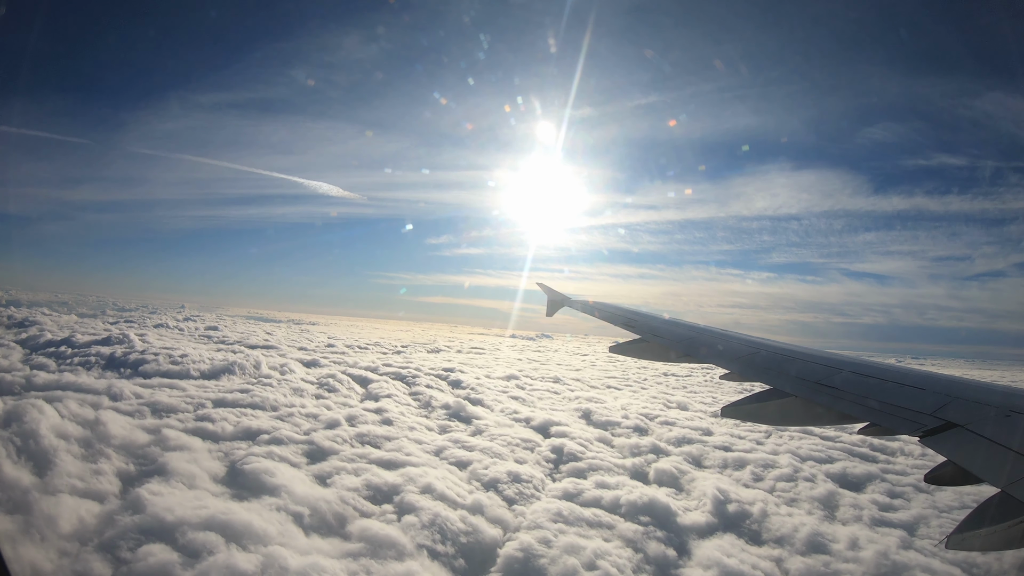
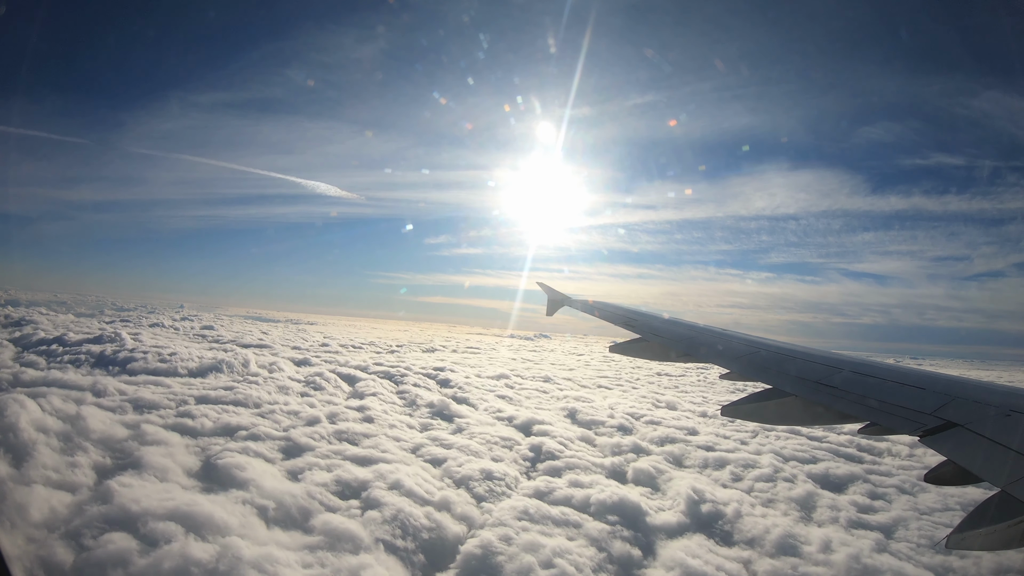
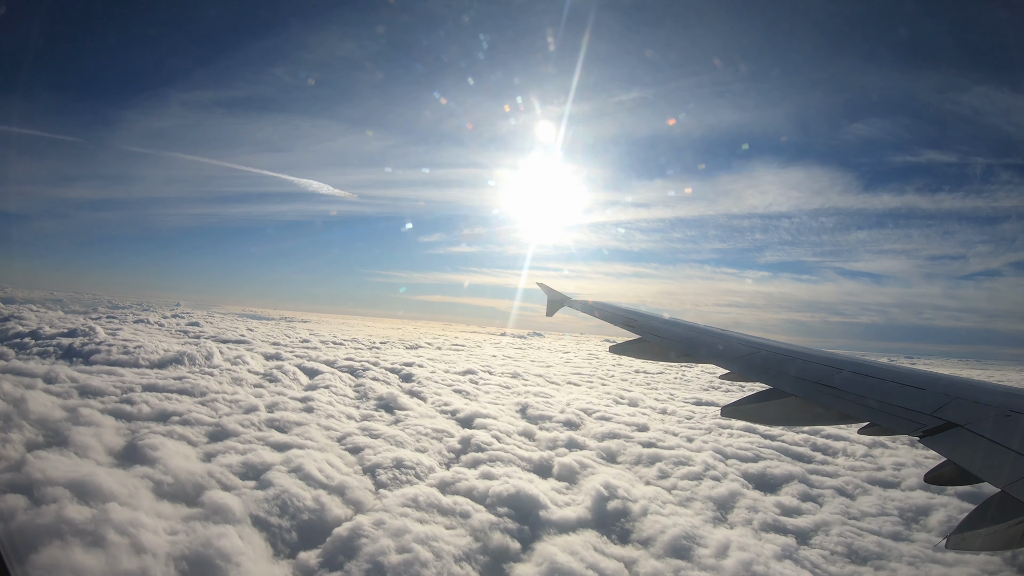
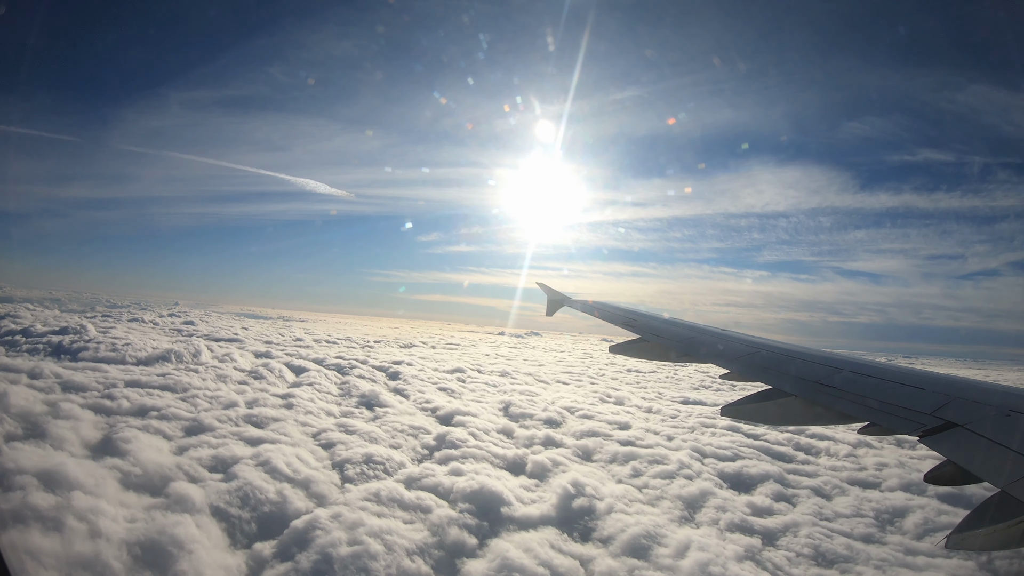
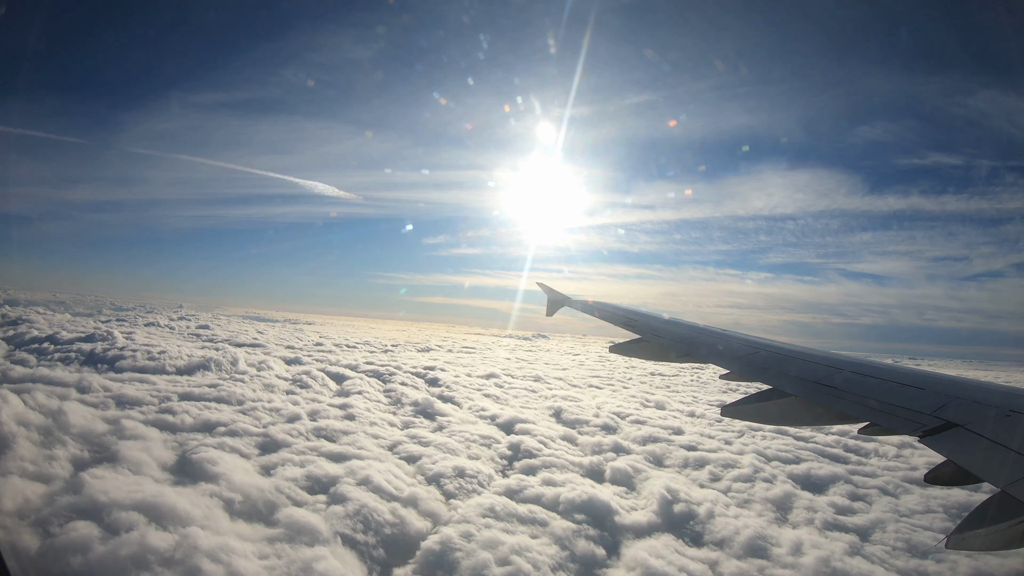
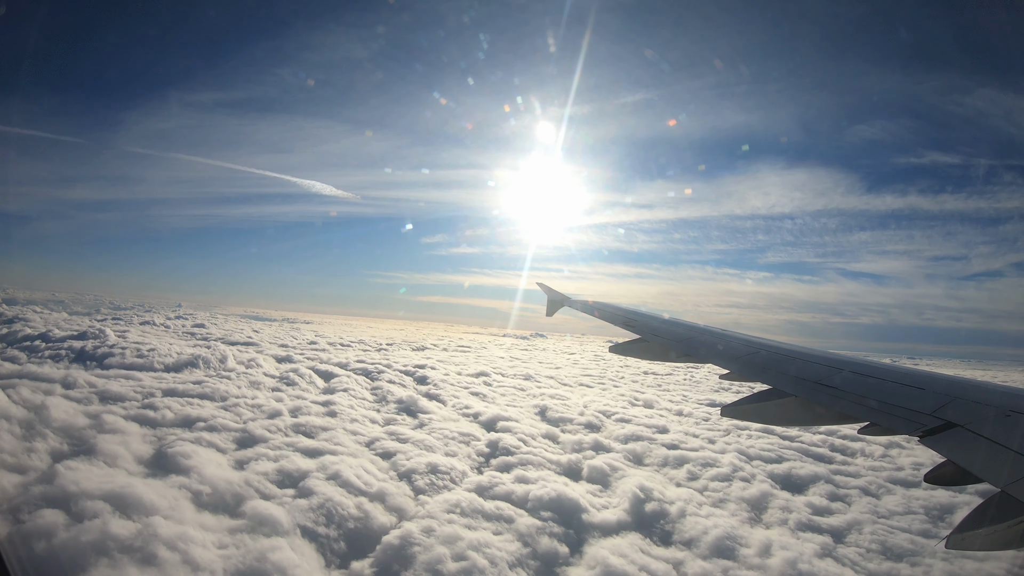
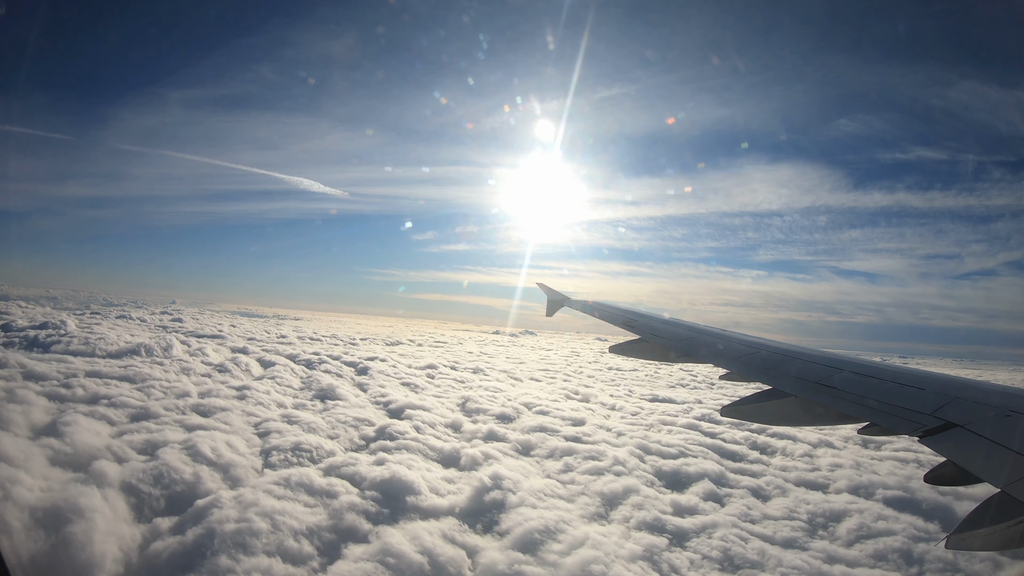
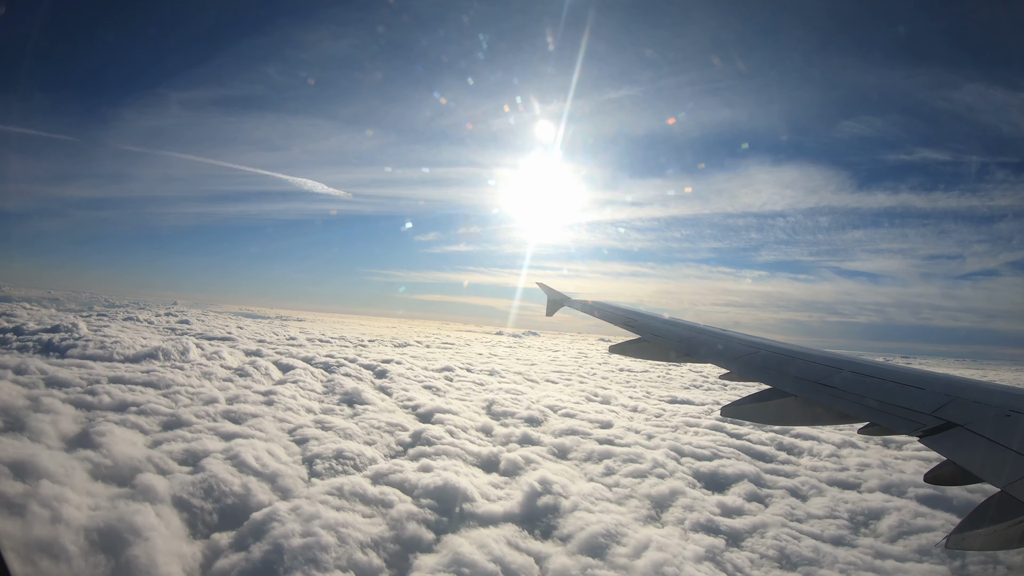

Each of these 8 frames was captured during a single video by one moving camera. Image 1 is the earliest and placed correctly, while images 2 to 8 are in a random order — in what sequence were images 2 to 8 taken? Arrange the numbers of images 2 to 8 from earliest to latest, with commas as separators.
2, 5, 6, 3, 4, 8, 7
